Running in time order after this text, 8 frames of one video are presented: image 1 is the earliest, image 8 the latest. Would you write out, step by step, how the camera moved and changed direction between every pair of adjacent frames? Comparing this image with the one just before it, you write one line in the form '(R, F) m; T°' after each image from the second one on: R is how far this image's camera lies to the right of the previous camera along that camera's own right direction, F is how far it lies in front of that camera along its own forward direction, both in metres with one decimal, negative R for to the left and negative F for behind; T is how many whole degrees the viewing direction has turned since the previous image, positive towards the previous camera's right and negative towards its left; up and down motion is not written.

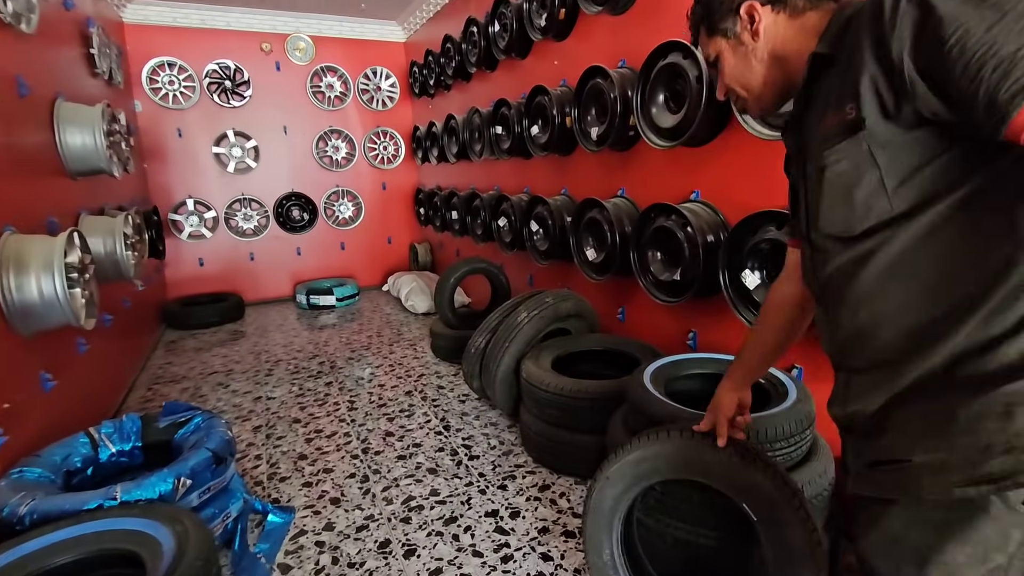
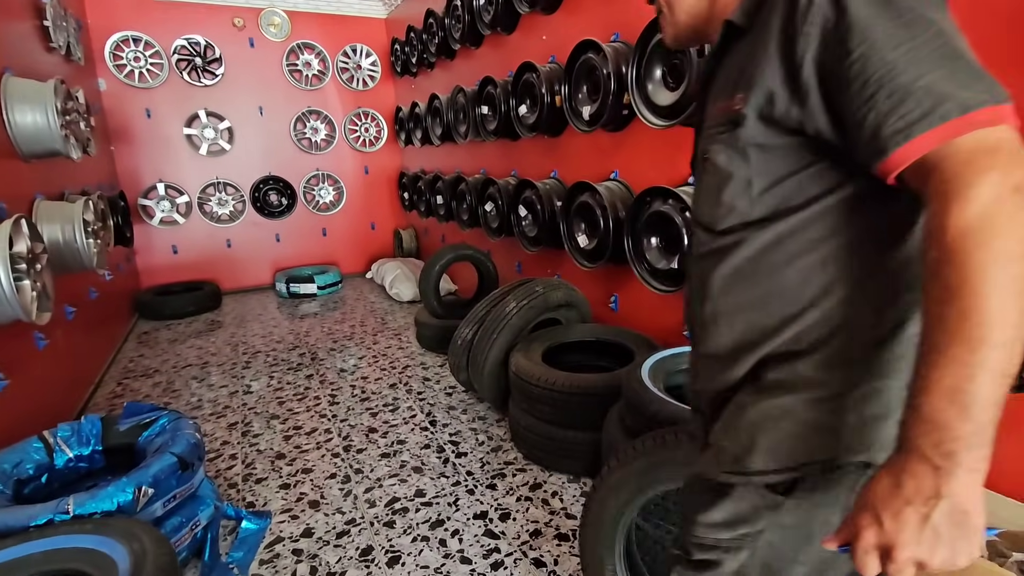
(0.0, +0.1) m; +1°
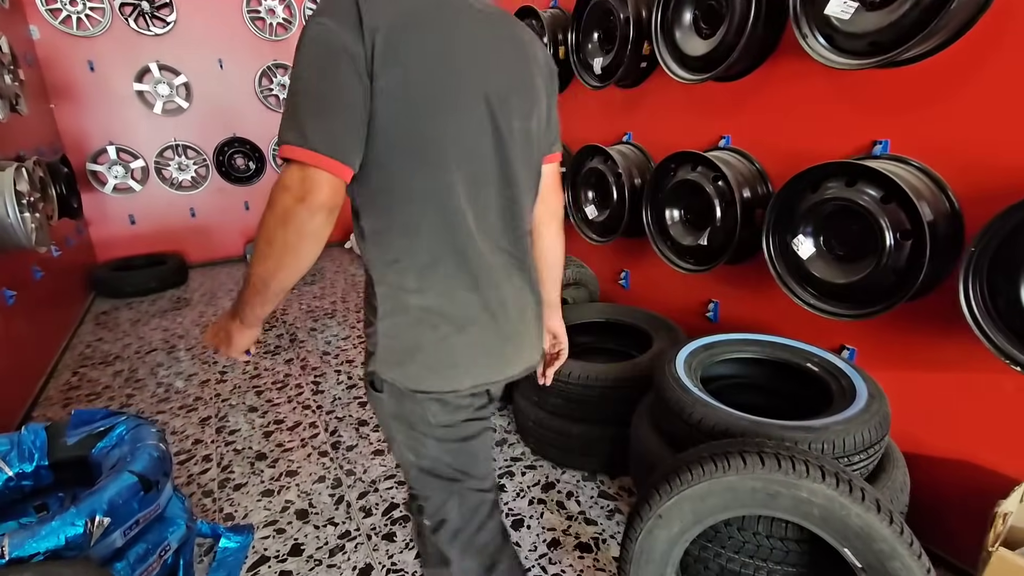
(-0.1, +0.2) m; +2°
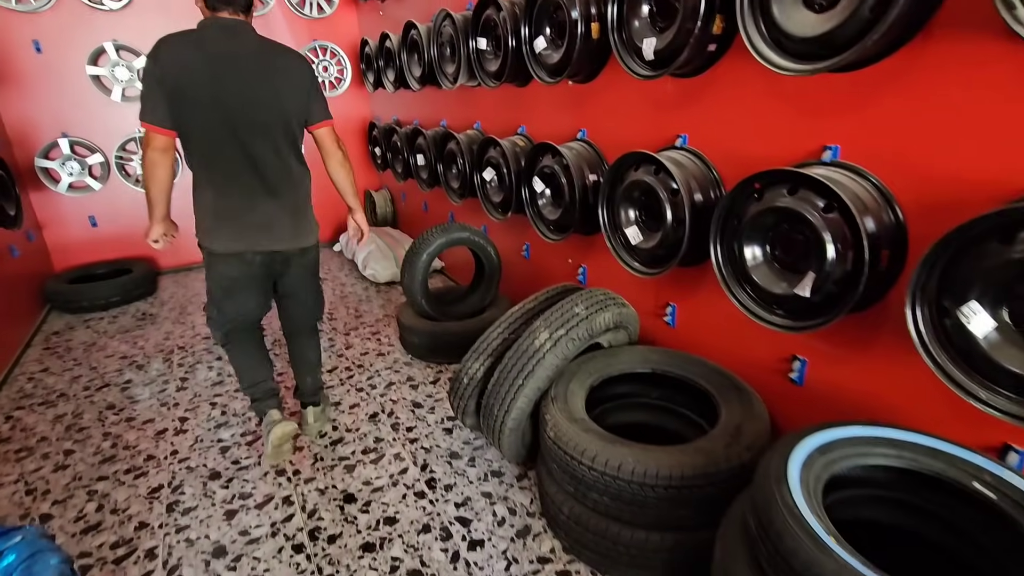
(-0.1, +0.5) m; 0°
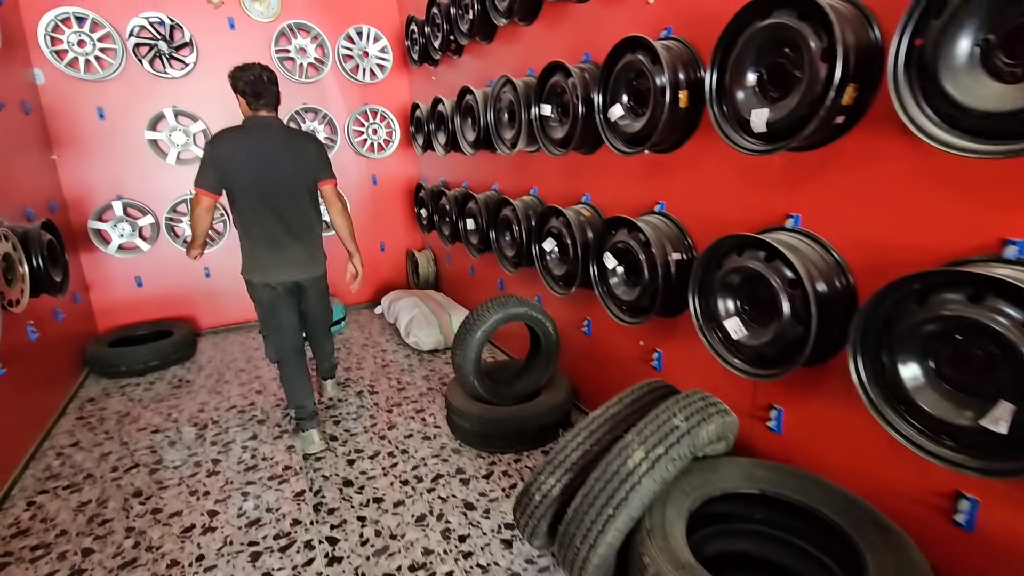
(-0.2, +0.2) m; -3°
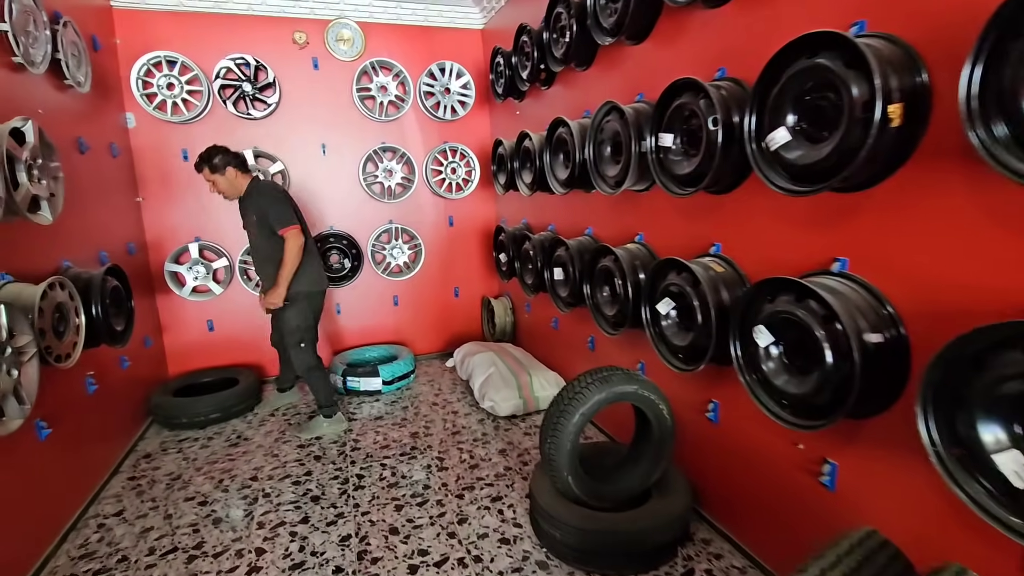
(-0.1, +0.5) m; -8°
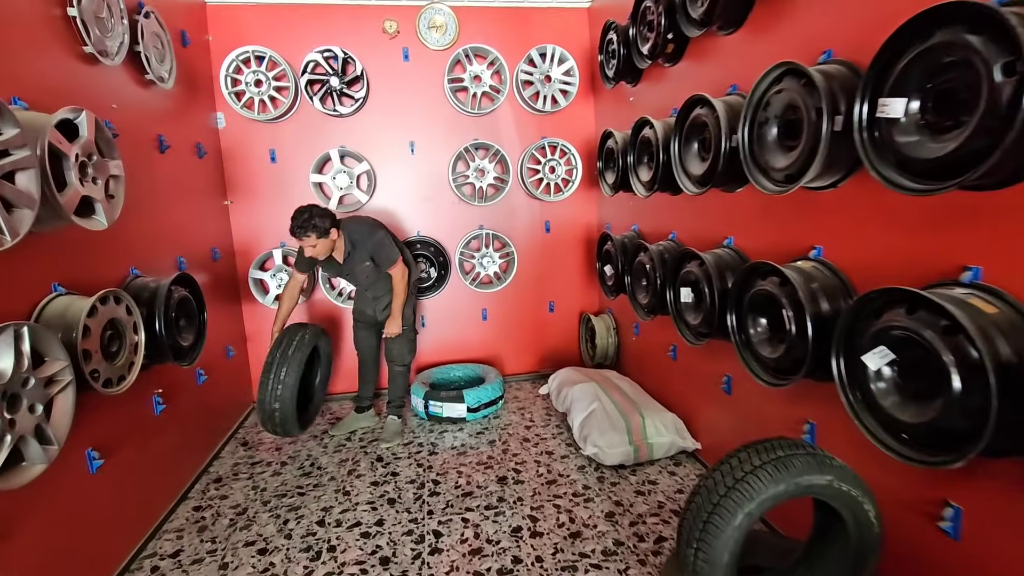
(-0.1, +0.5) m; -10°
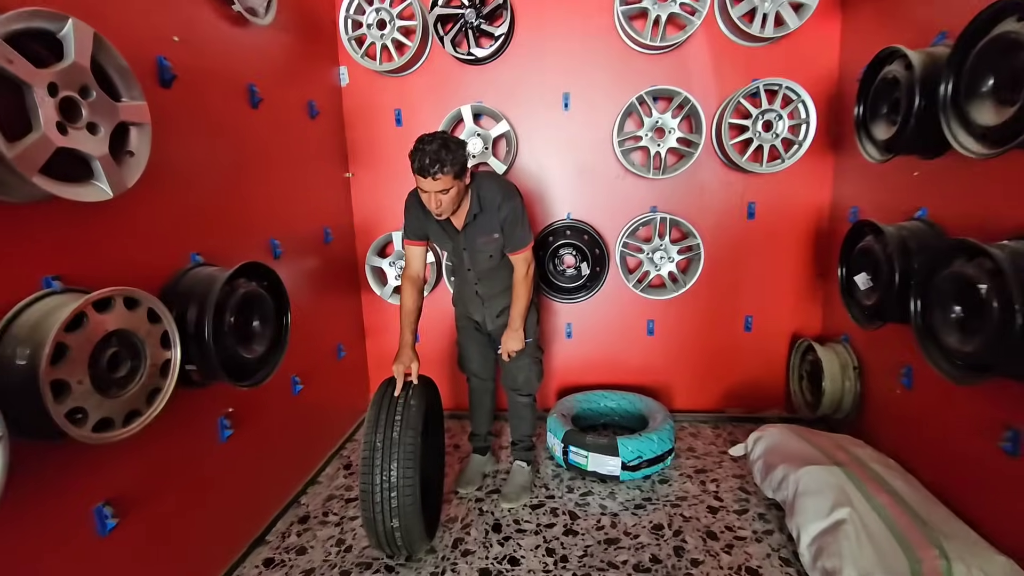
(-0.1, +0.9) m; -17°
